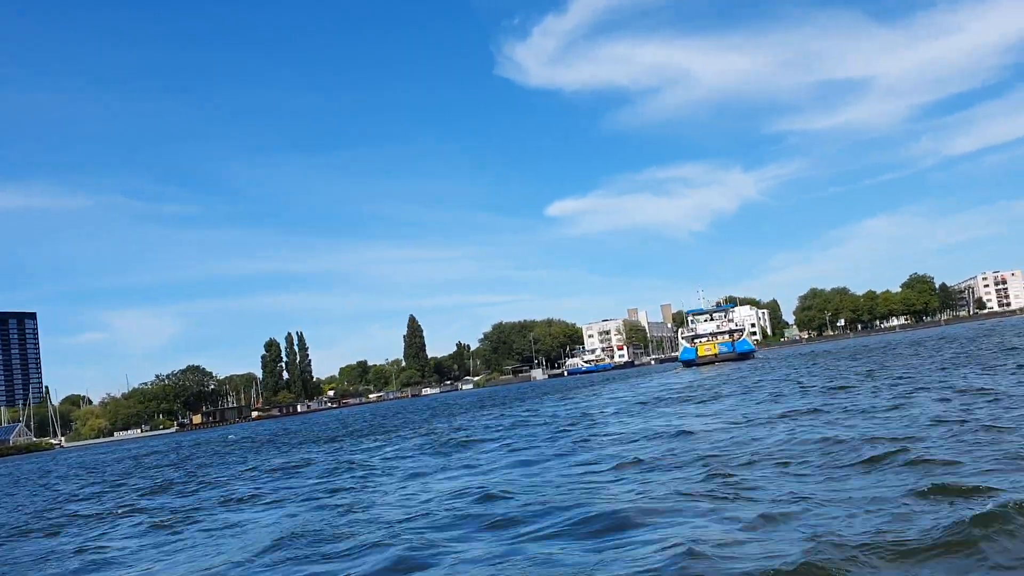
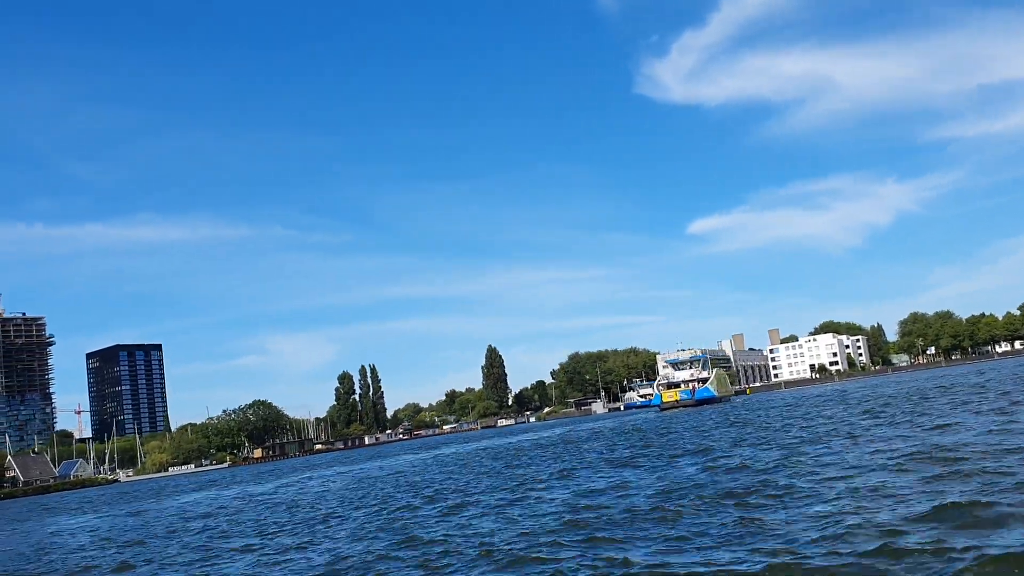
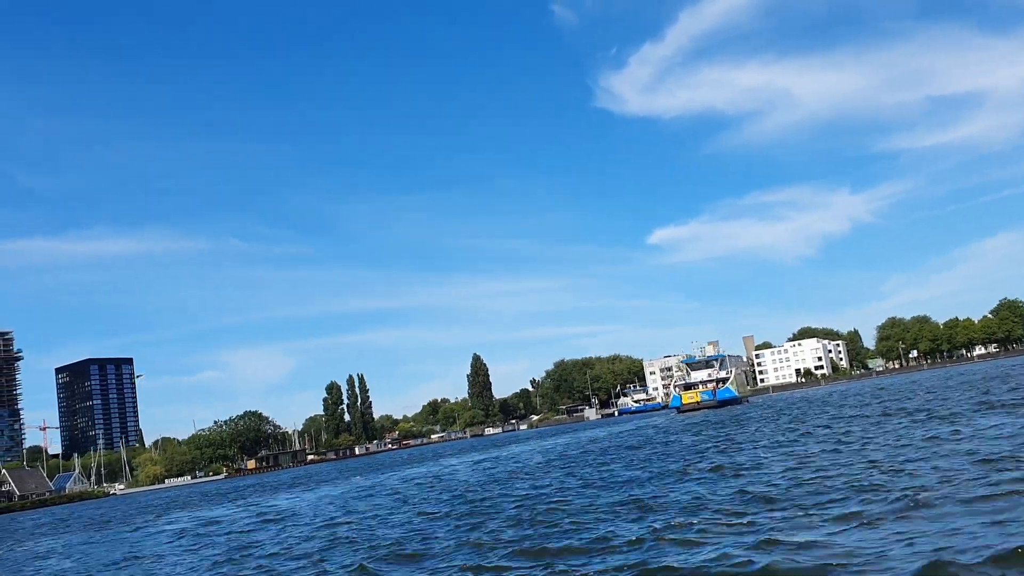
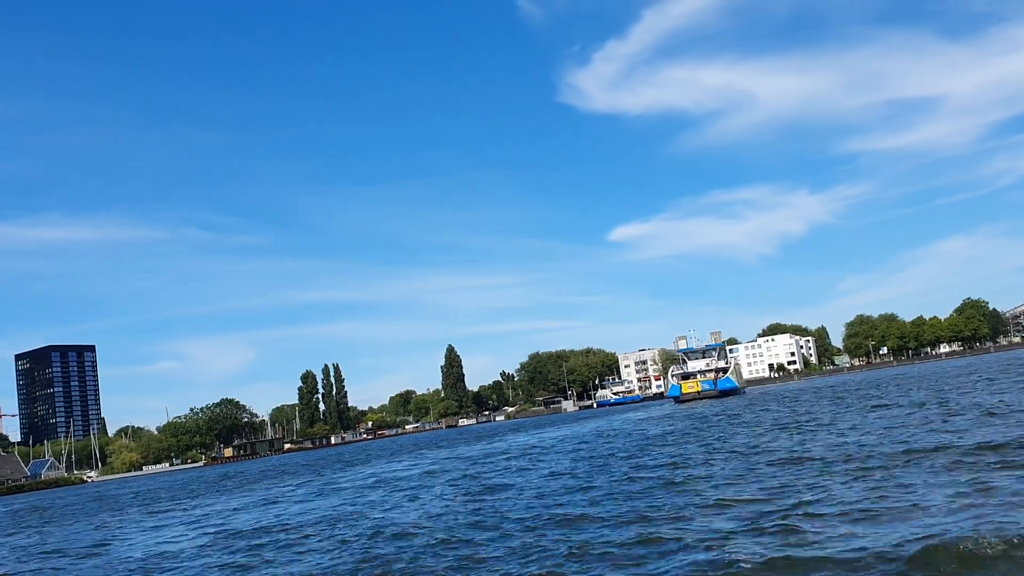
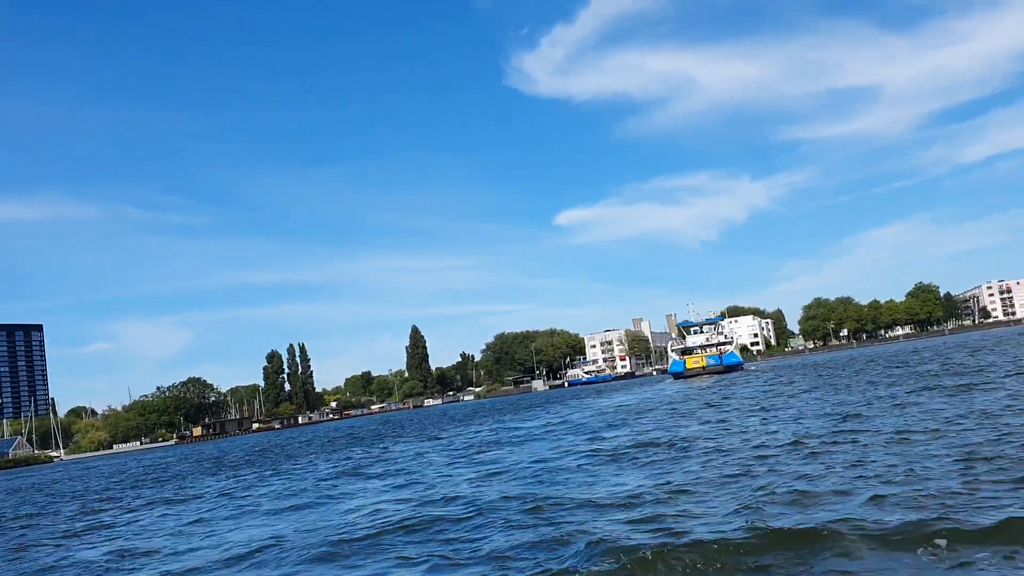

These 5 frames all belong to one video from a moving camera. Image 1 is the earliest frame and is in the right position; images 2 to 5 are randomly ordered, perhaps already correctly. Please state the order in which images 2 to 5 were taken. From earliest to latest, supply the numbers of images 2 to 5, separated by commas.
5, 4, 3, 2
